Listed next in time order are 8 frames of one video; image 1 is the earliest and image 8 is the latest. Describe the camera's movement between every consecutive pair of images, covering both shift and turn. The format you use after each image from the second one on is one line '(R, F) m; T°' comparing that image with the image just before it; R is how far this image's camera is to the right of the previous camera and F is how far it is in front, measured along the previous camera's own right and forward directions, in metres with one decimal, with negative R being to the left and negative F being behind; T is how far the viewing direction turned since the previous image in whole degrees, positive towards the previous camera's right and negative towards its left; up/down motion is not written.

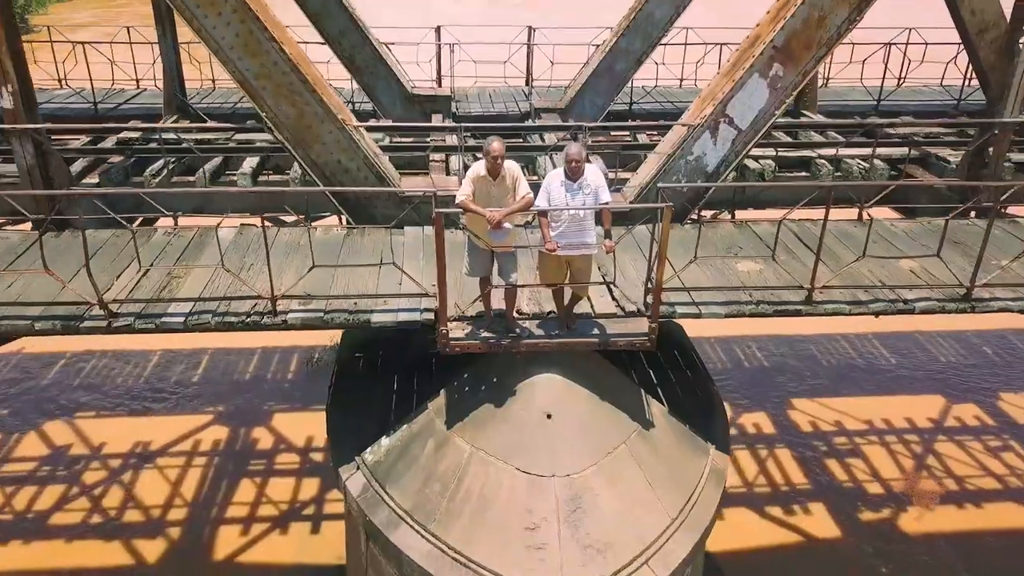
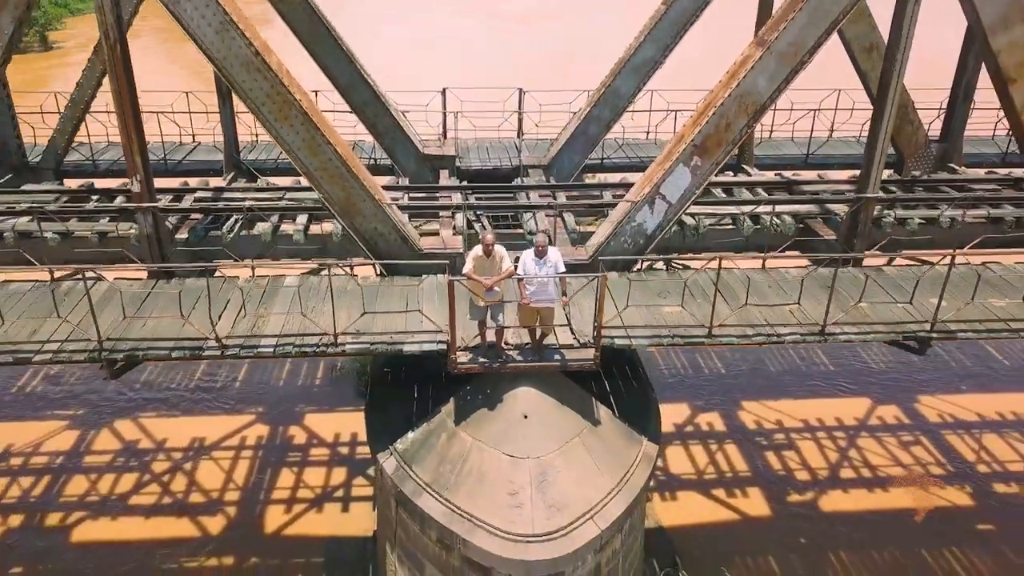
(+0.1, -1.2) m; 0°
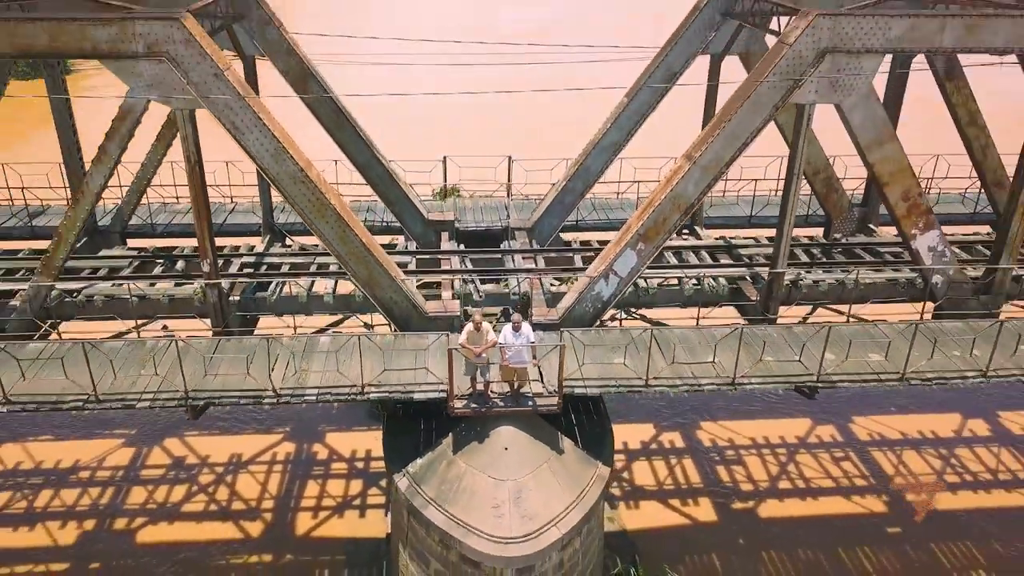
(+0.1, -1.3) m; 0°
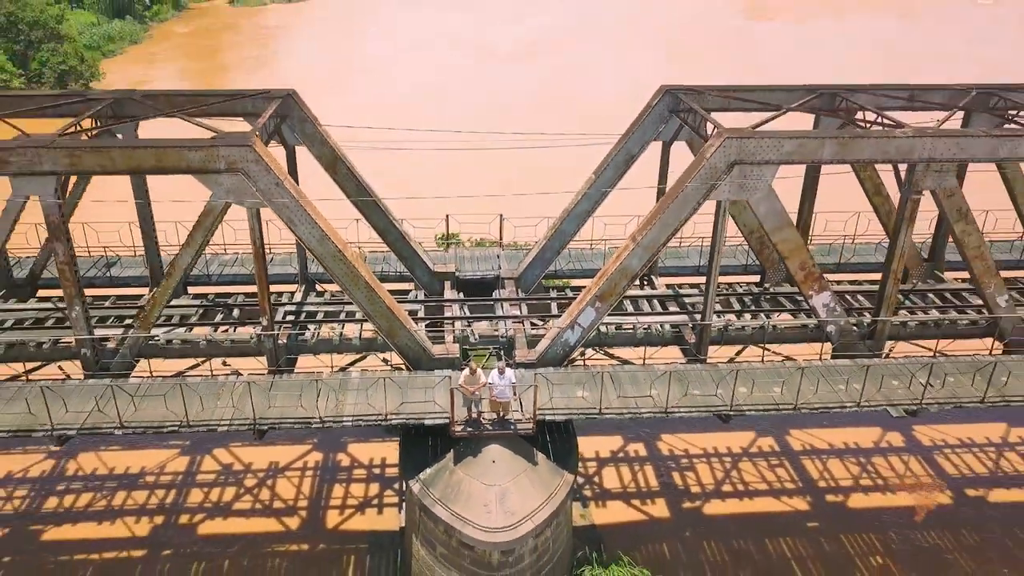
(+0.1, -1.8) m; 0°
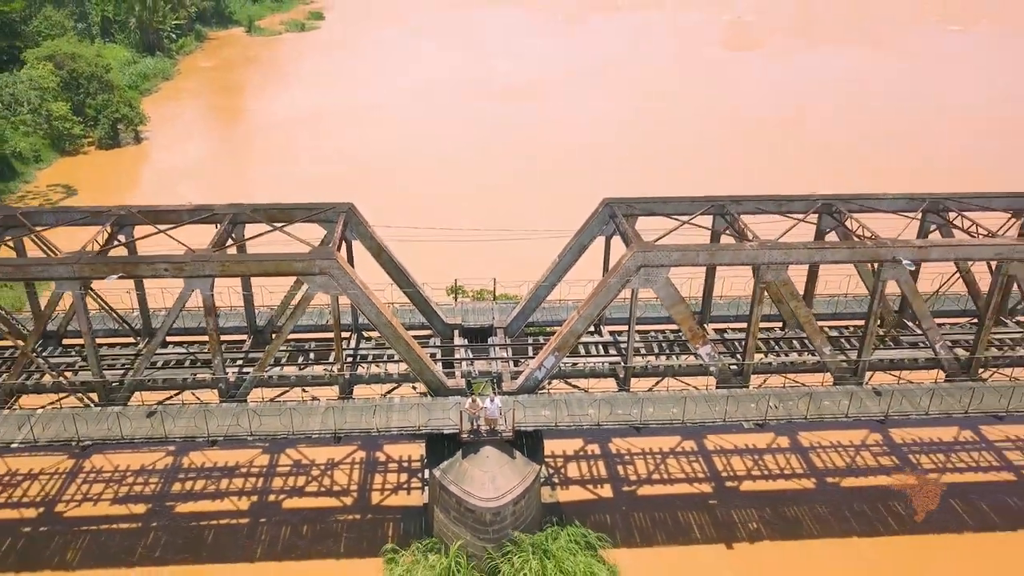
(+0.2, -4.0) m; 0°
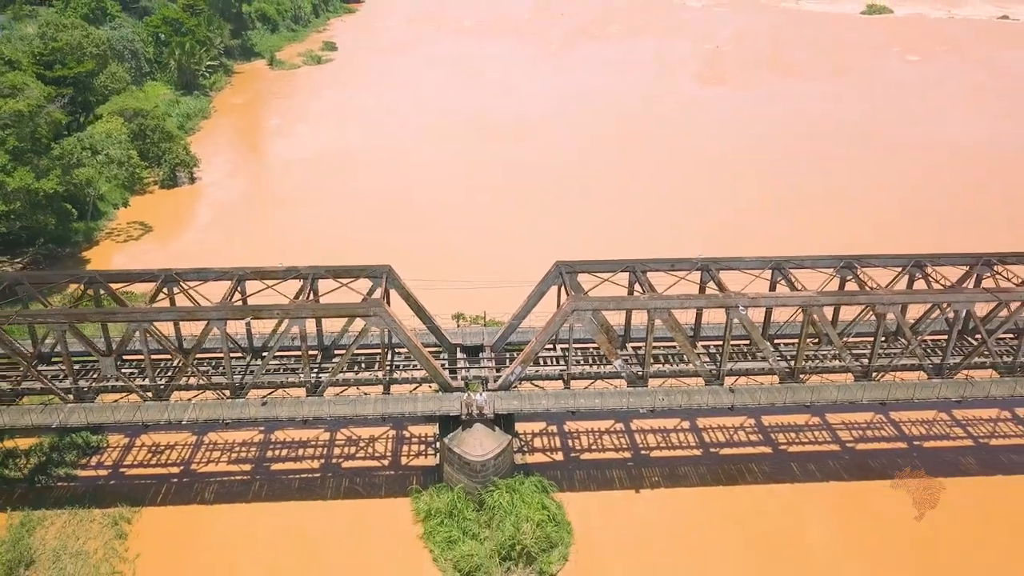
(+0.4, -6.5) m; 0°
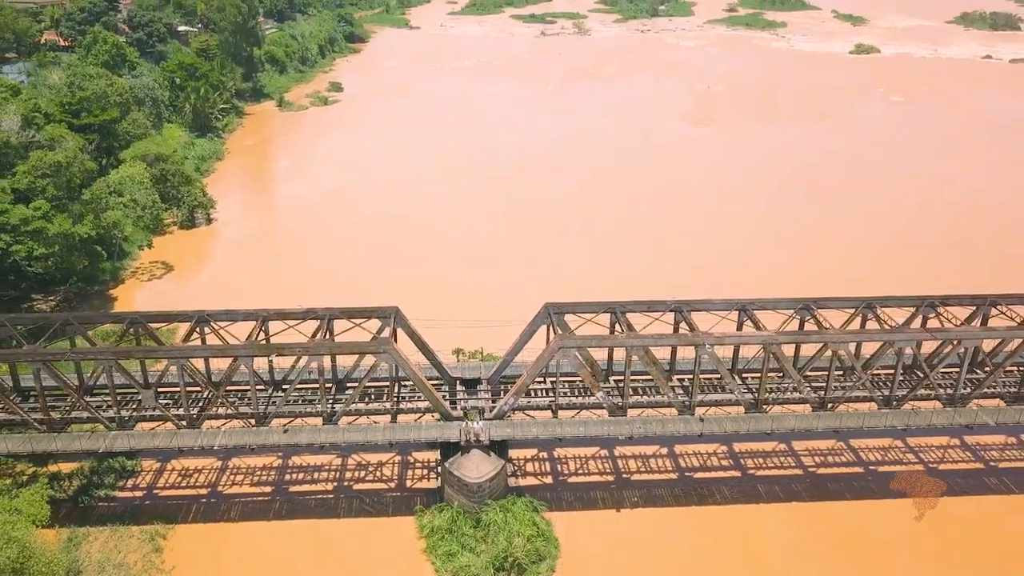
(+0.2, -2.4) m; 0°
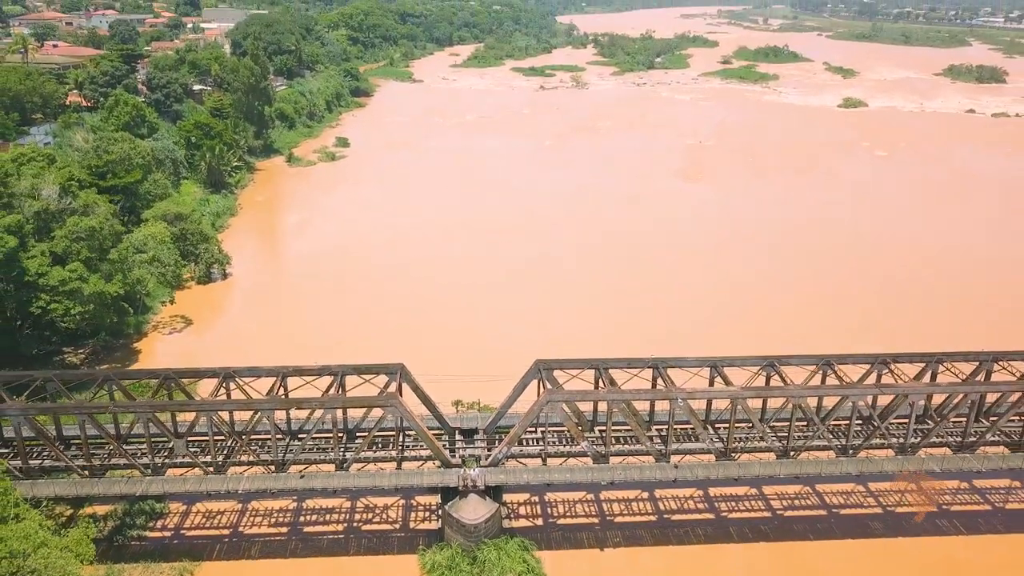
(+0.2, -2.5) m; 0°
